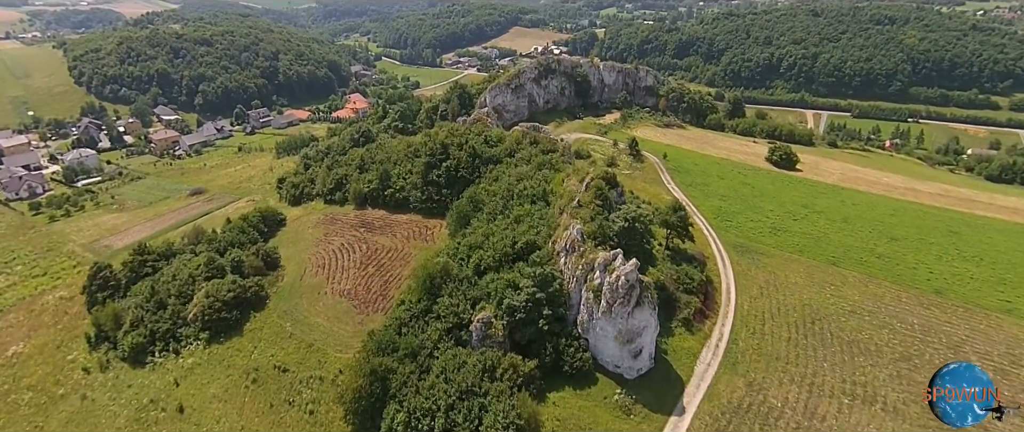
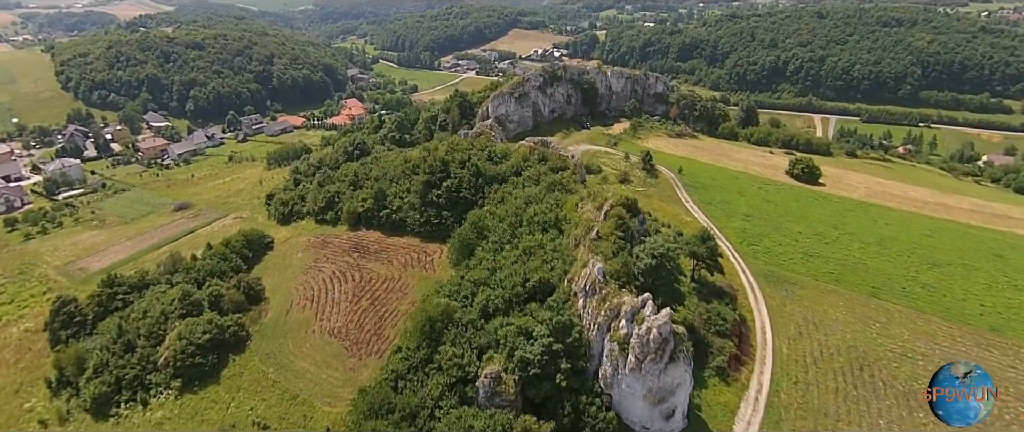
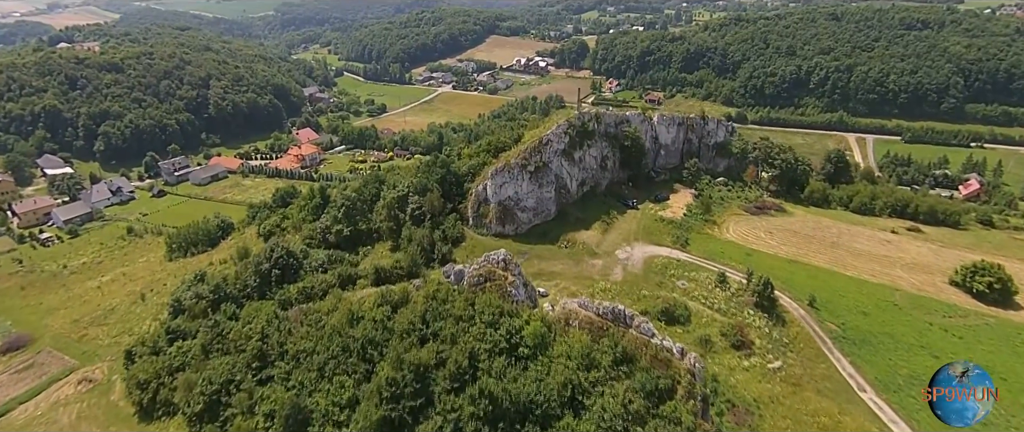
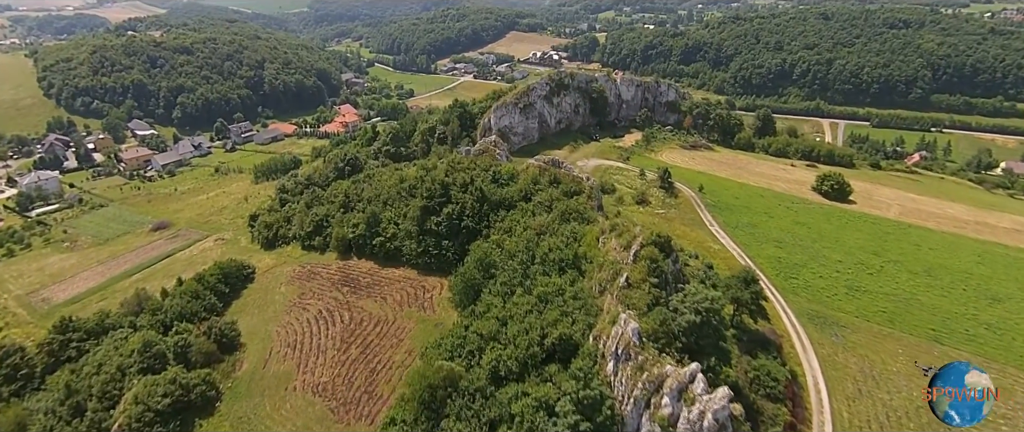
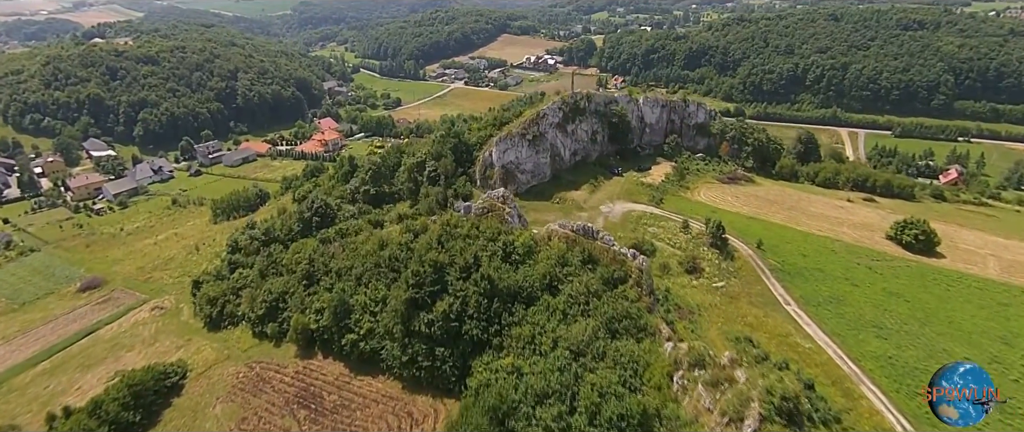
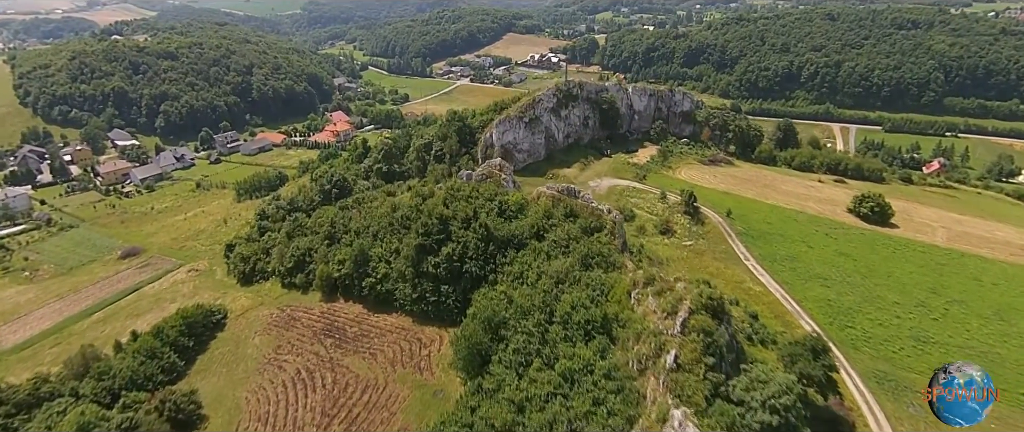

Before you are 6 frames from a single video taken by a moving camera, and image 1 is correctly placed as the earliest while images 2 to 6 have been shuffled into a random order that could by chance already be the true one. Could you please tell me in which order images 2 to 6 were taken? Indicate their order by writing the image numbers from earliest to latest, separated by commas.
2, 4, 6, 5, 3
